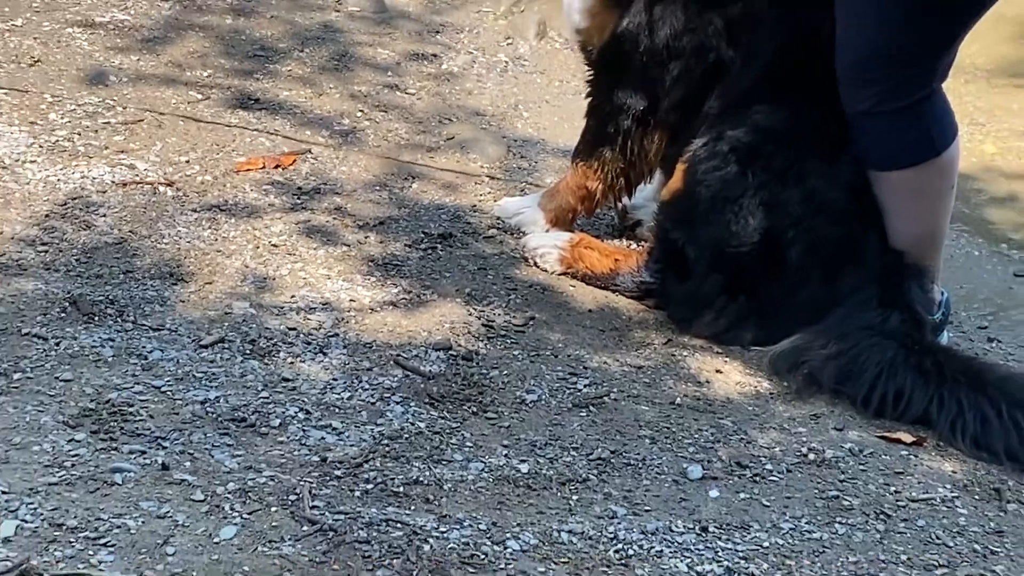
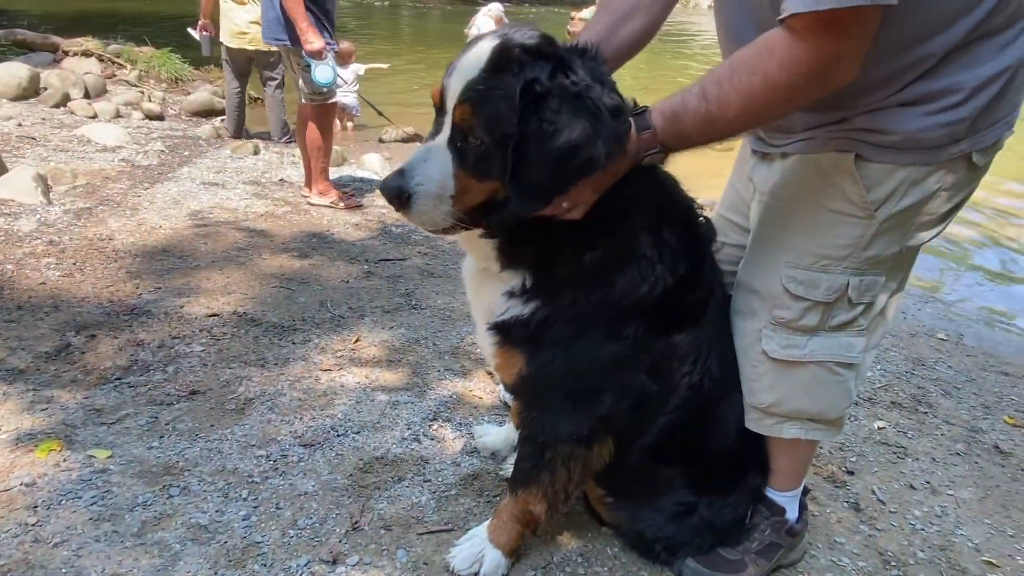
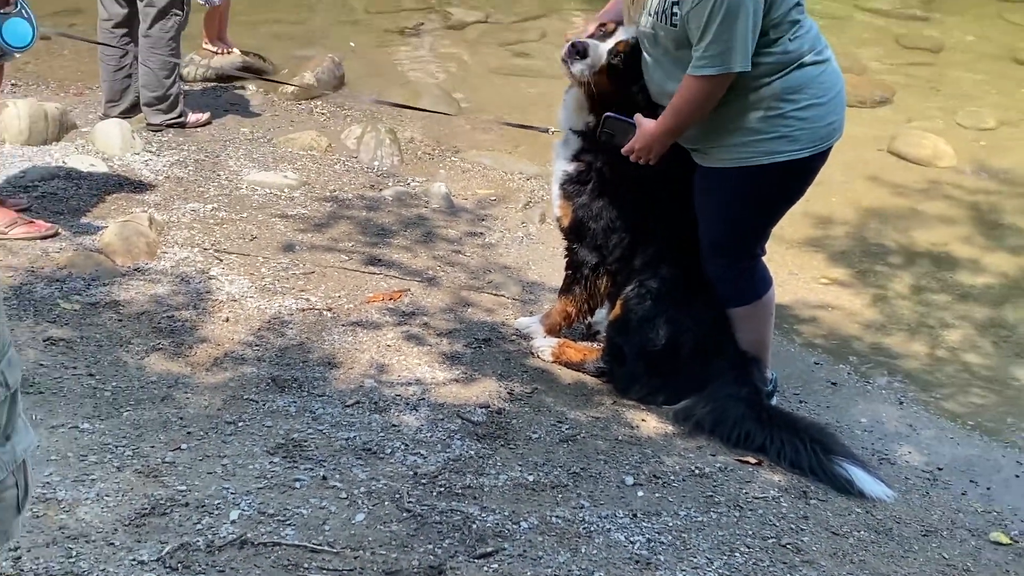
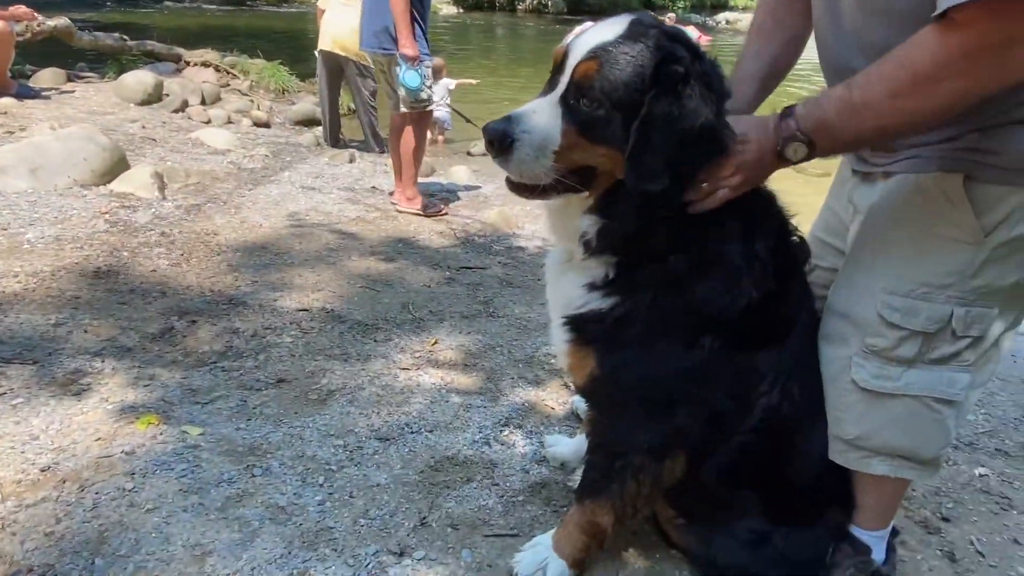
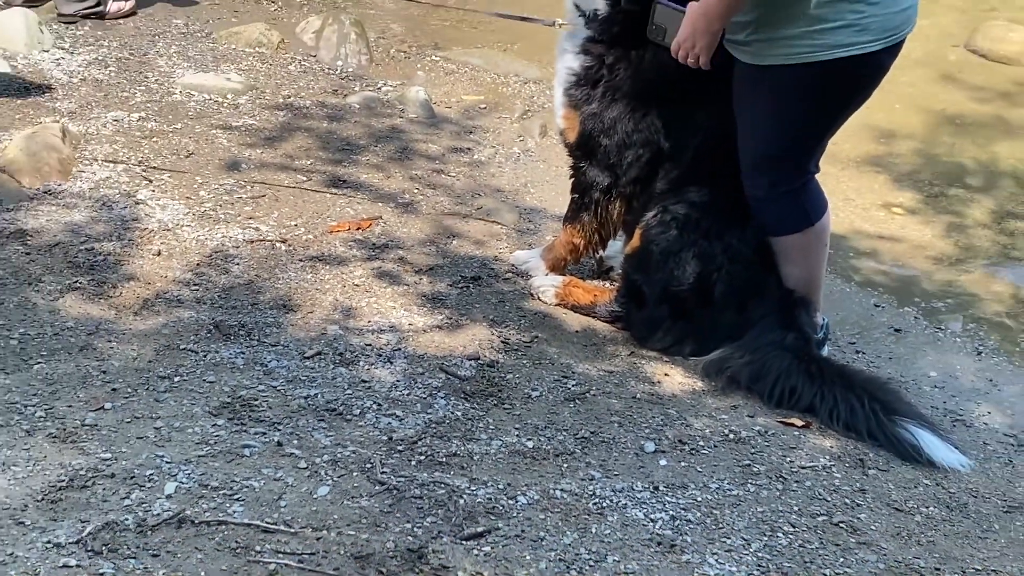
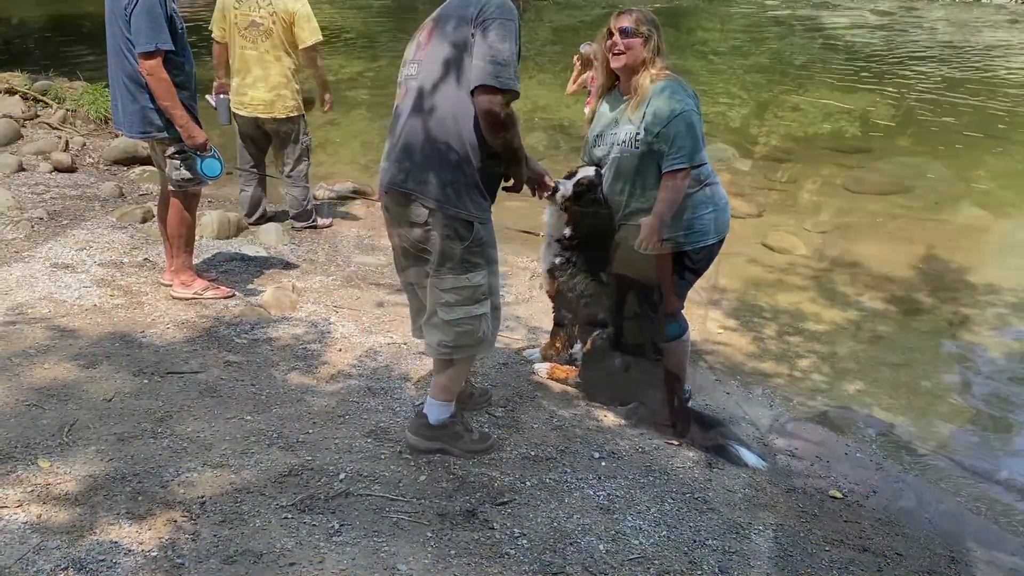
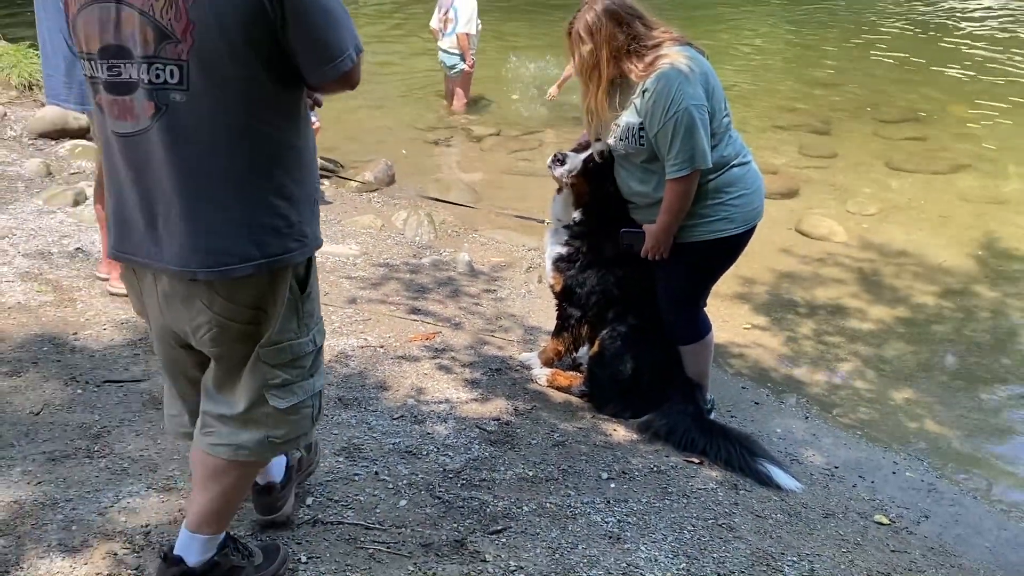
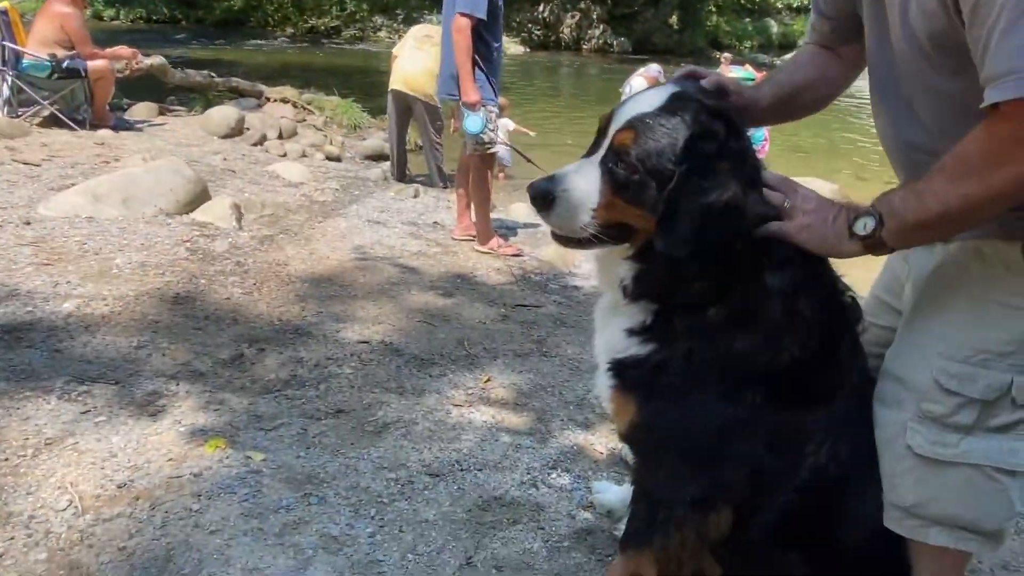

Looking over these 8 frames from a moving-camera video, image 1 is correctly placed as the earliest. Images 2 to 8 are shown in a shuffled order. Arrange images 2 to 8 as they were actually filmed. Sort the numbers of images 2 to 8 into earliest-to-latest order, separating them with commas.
5, 3, 7, 6, 8, 4, 2
